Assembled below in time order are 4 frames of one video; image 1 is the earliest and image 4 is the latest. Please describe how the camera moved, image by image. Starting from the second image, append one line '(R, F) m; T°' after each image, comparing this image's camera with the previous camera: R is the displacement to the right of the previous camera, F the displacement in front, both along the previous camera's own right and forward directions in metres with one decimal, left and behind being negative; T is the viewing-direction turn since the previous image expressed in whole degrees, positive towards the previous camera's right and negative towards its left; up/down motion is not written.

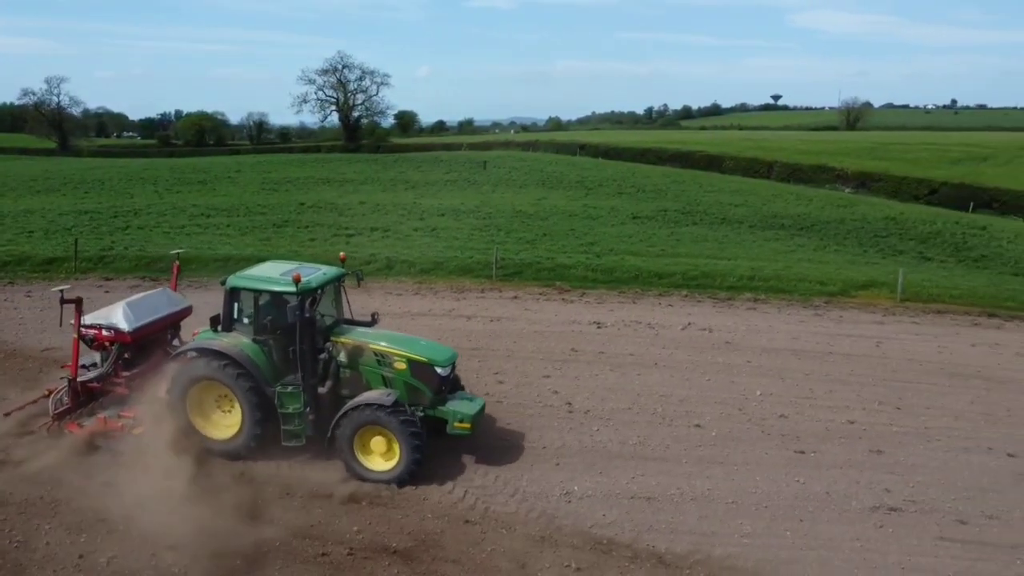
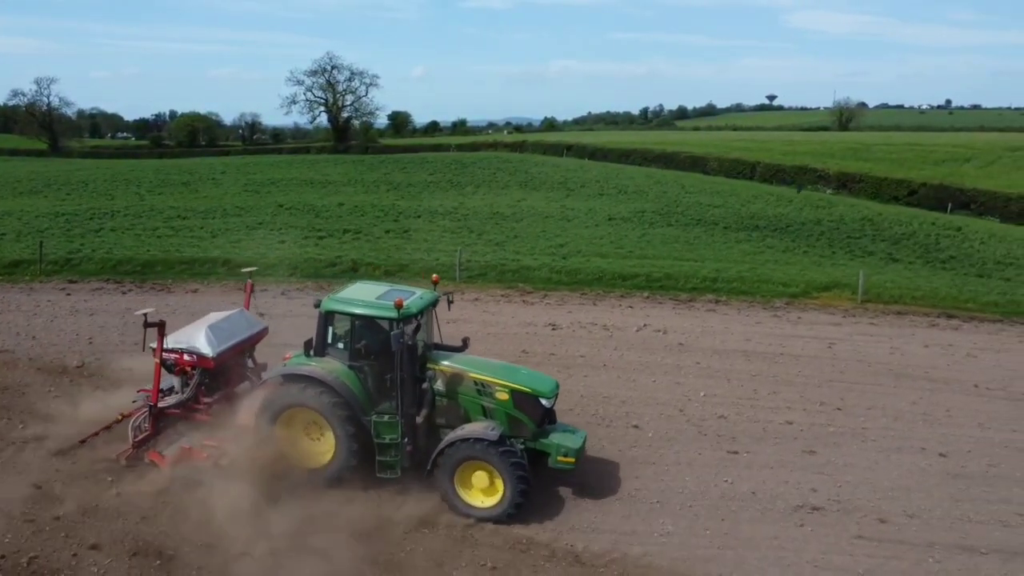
(+0.8, -0.1) m; 0°
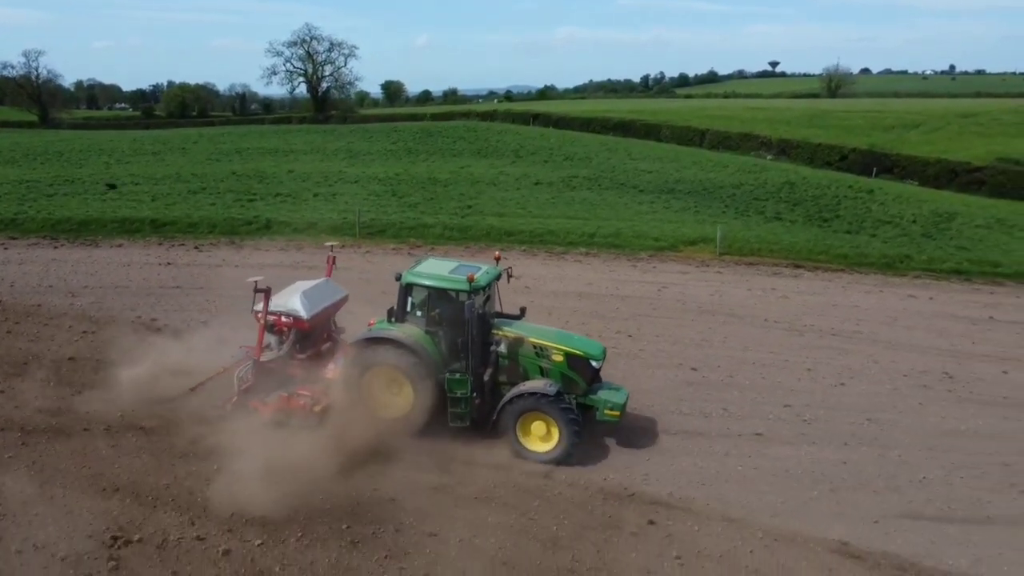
(+3.0, -2.4) m; 0°
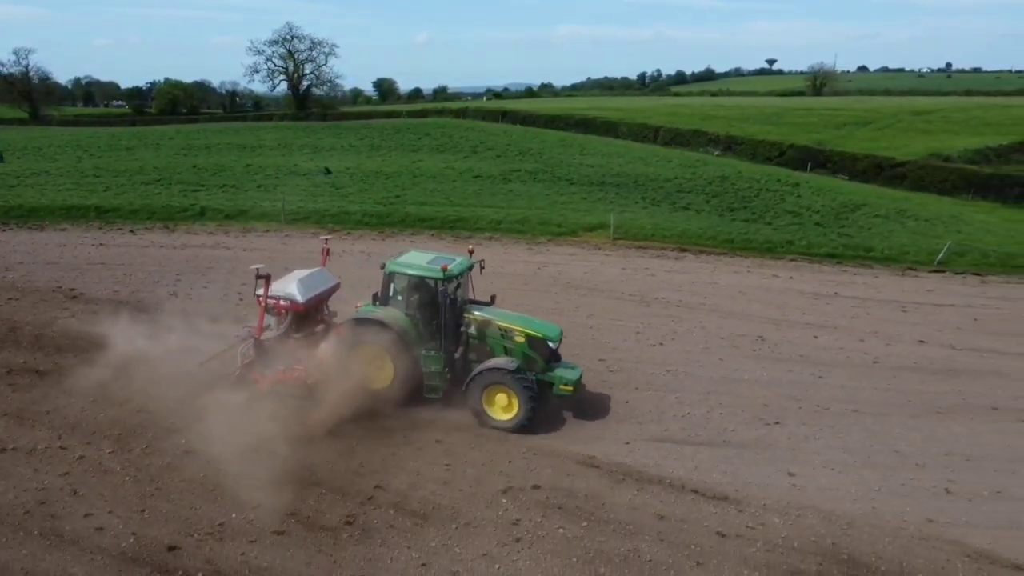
(+2.6, -2.1) m; 0°
